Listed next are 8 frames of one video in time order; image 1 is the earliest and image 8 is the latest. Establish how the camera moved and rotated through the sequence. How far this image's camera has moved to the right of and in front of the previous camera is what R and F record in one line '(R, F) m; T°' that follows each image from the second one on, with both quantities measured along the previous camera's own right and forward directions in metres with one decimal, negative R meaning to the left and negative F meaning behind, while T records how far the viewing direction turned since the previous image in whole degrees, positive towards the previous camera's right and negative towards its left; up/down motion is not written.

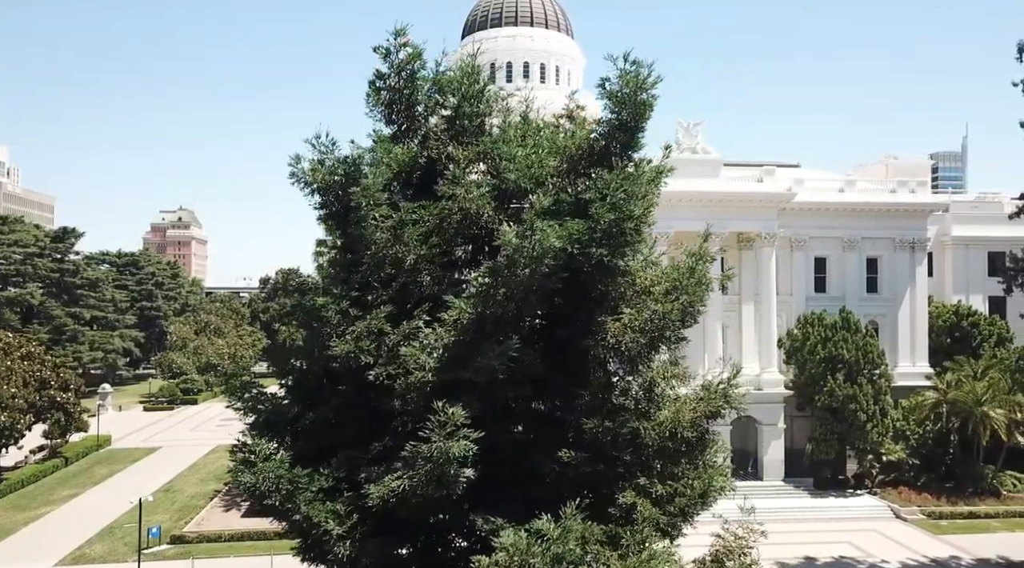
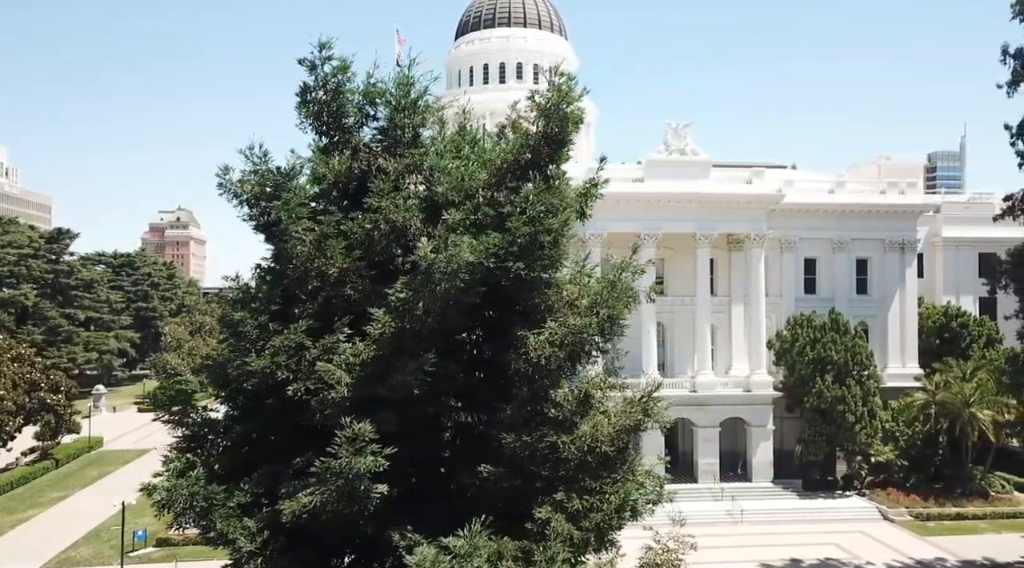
(+0.5, 0.0) m; 0°
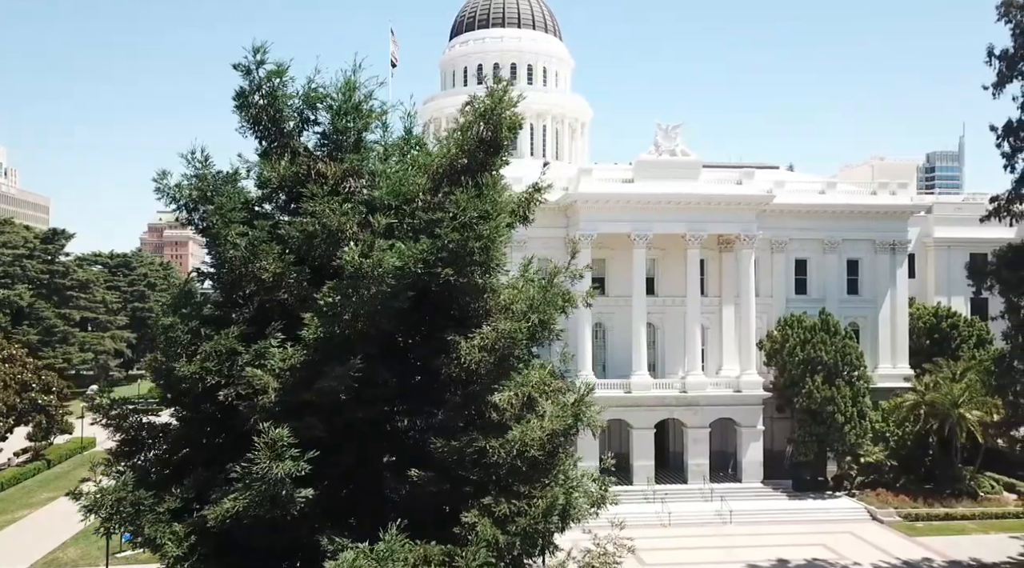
(+0.4, 0.0) m; 0°
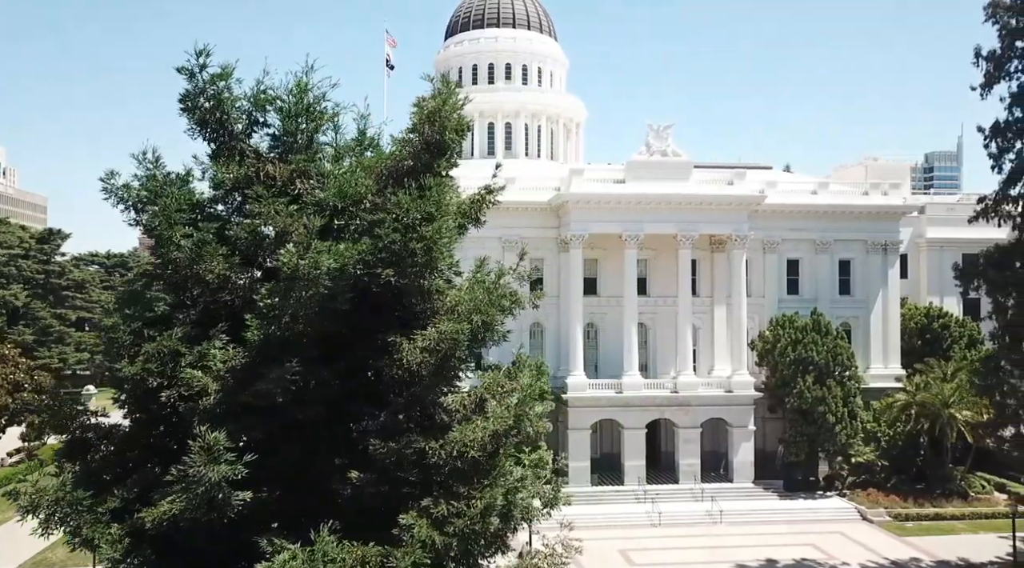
(+0.3, 0.0) m; 0°
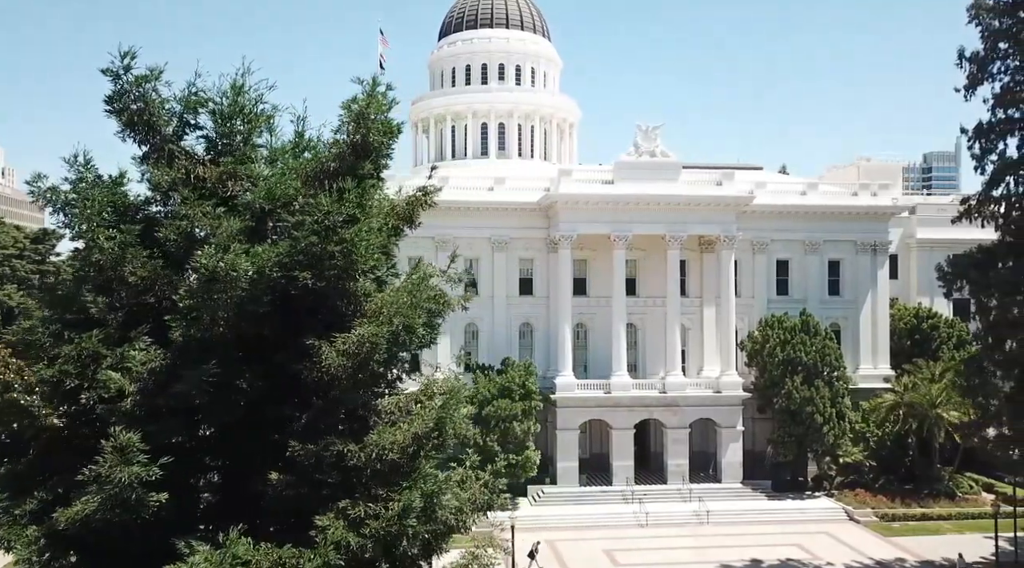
(+0.5, 0.0) m; 0°
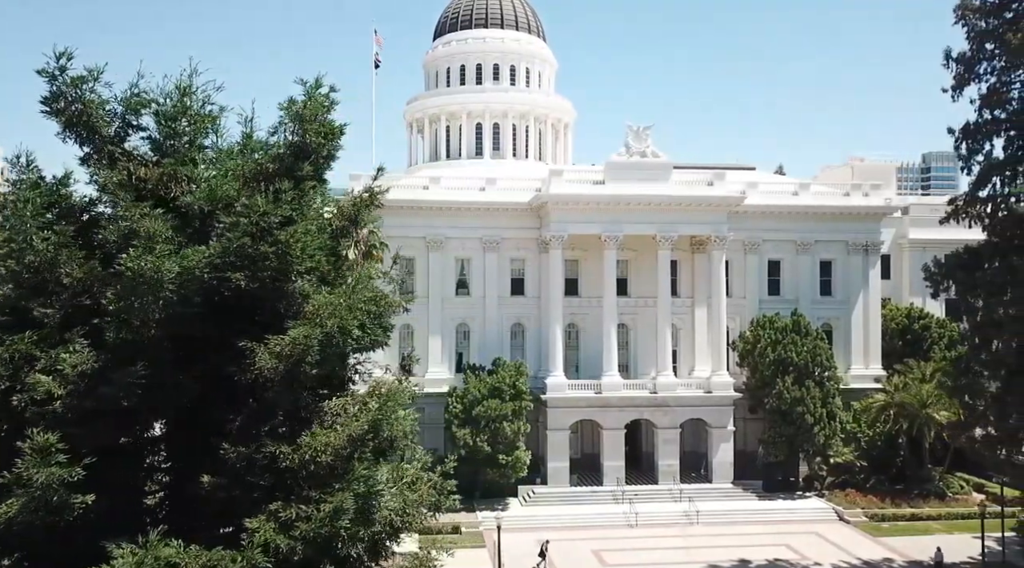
(+0.4, 0.0) m; 0°
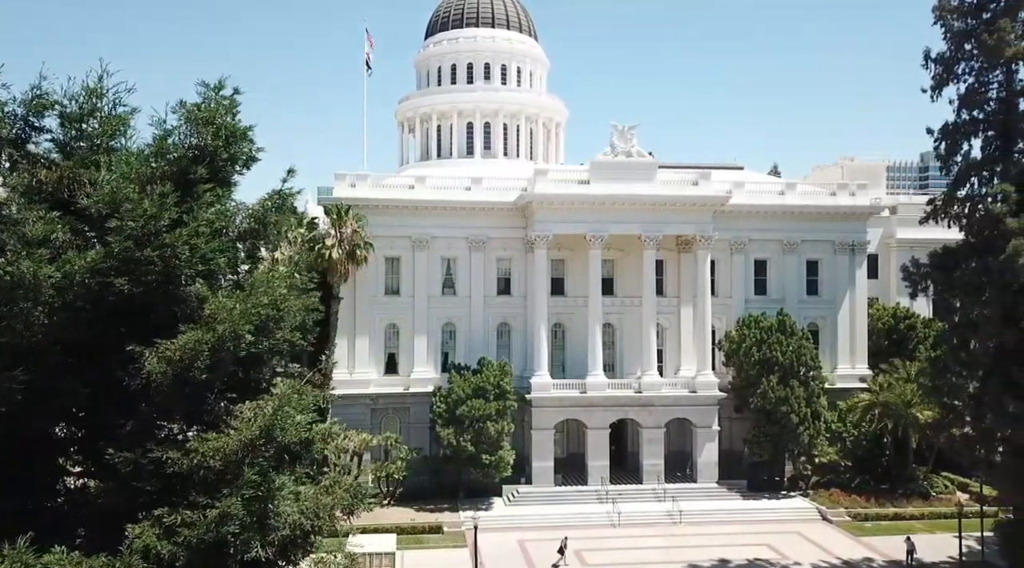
(+0.6, 0.0) m; 0°
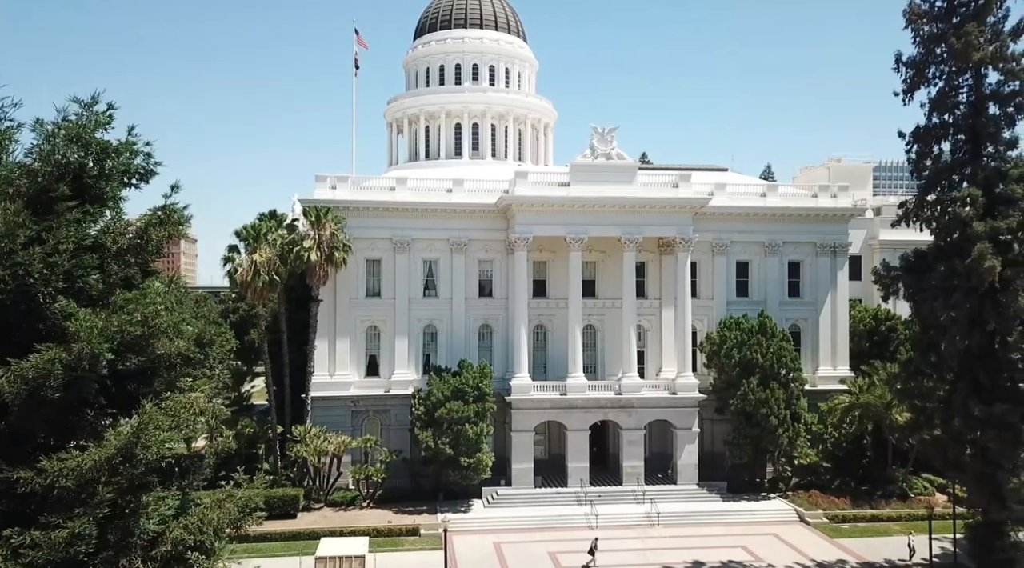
(+0.8, 0.0) m; 0°
